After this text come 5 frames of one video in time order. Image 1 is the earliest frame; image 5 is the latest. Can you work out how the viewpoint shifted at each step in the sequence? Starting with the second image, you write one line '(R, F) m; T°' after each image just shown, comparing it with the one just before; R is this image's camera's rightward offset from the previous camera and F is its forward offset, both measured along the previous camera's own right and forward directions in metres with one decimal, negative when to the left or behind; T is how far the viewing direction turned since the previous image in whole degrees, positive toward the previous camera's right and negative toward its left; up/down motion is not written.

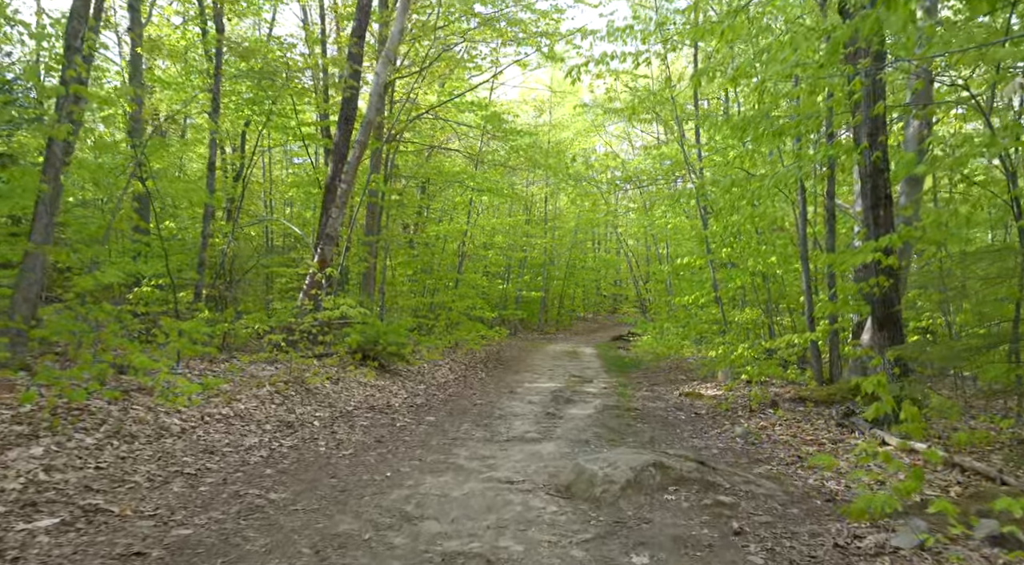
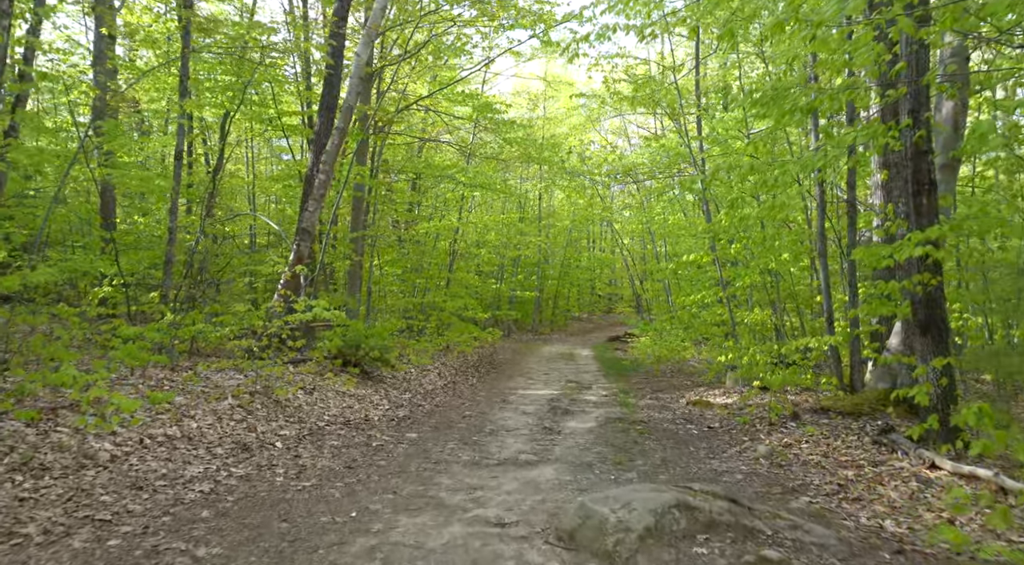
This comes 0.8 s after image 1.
(0.0, +0.9) m; +1°
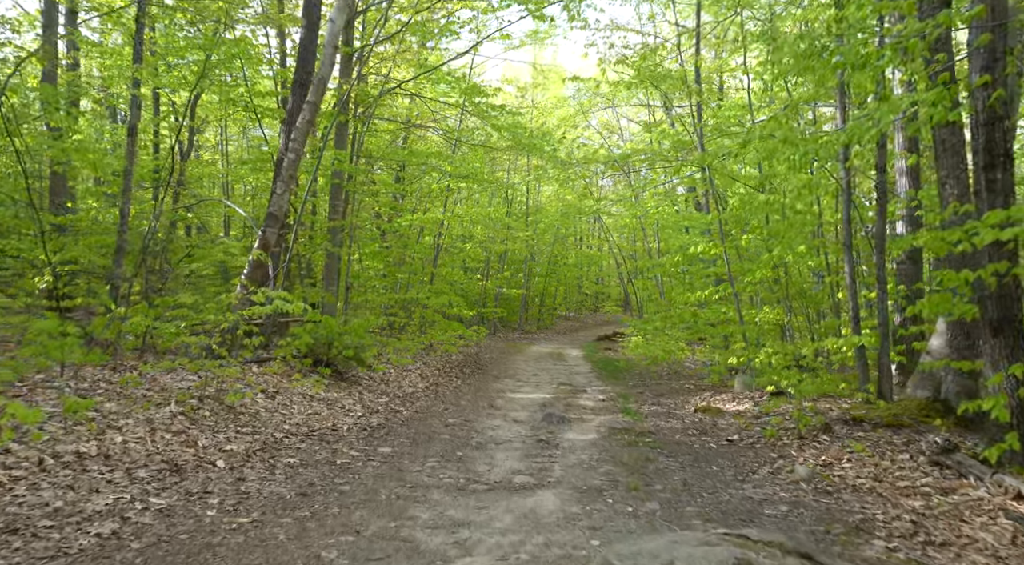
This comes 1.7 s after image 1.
(-0.1, +1.0) m; +1°
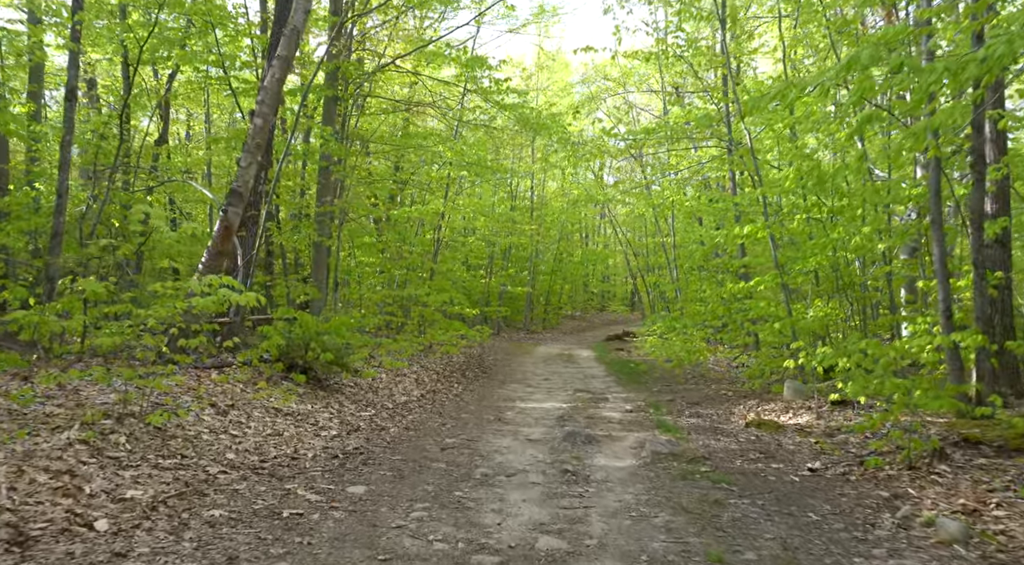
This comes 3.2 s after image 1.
(-0.1, +1.6) m; 0°
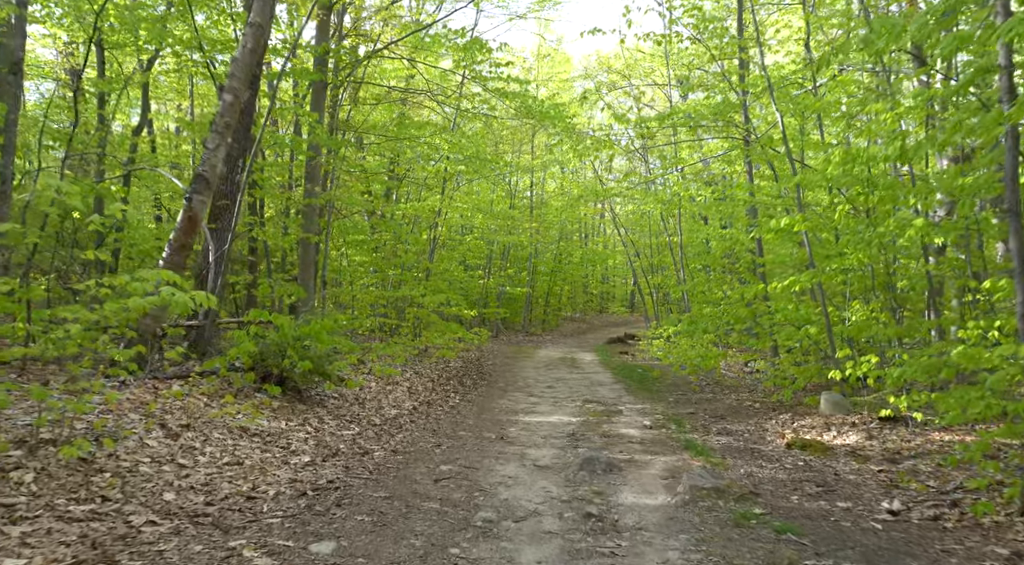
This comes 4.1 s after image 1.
(-0.1, +1.0) m; 0°
